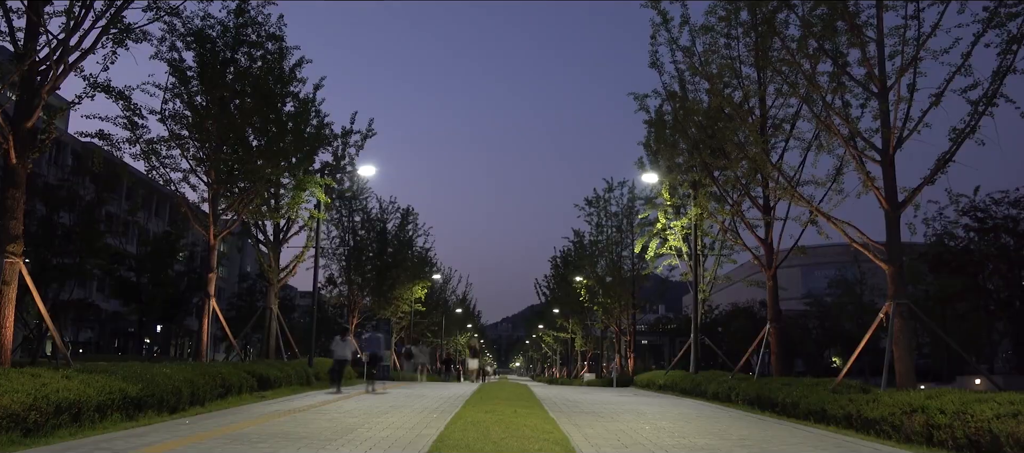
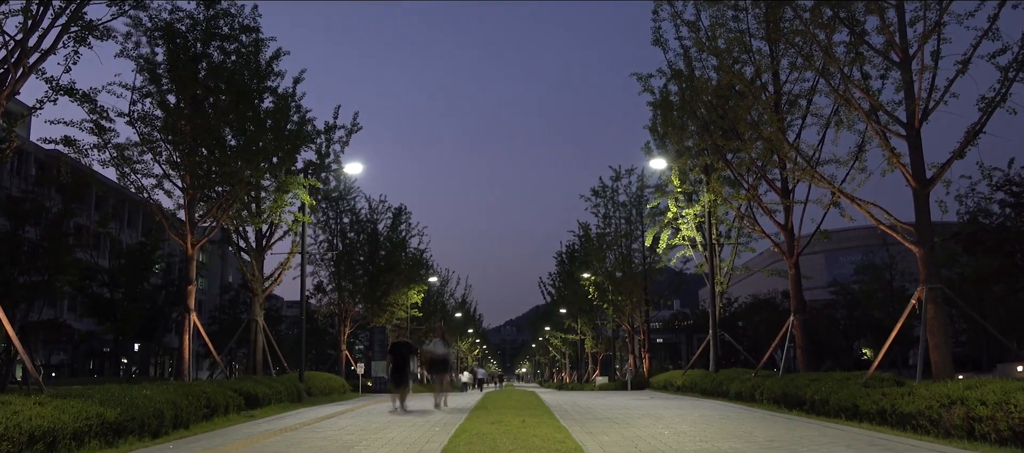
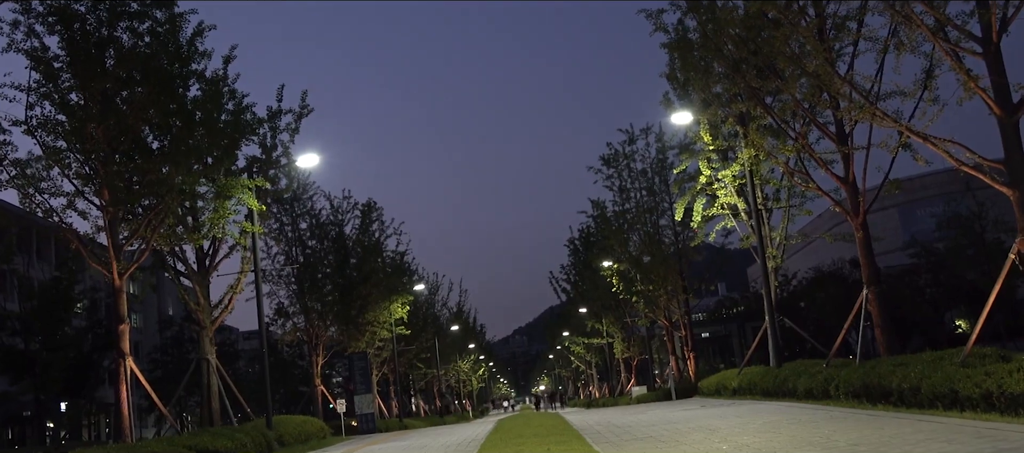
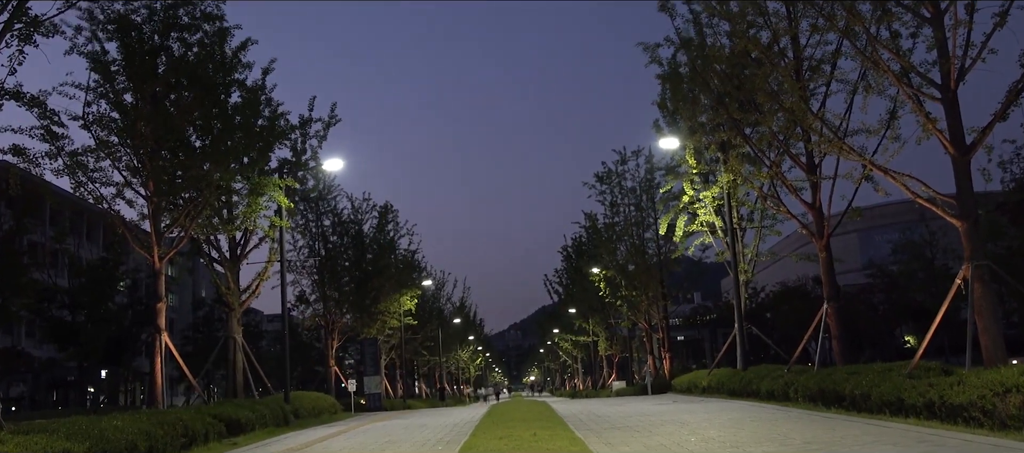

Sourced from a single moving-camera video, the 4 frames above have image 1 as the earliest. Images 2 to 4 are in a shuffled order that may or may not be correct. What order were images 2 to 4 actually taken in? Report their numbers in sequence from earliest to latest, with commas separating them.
2, 4, 3
